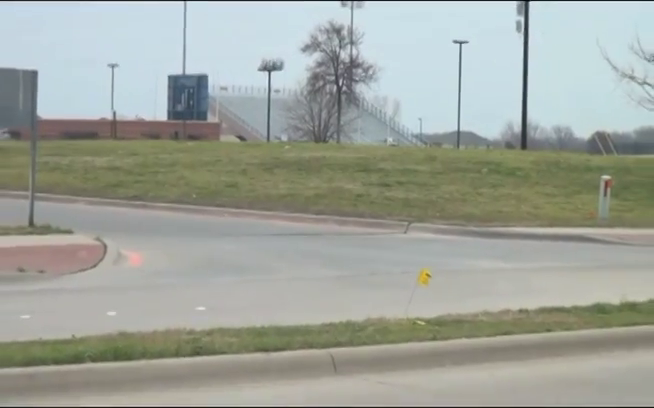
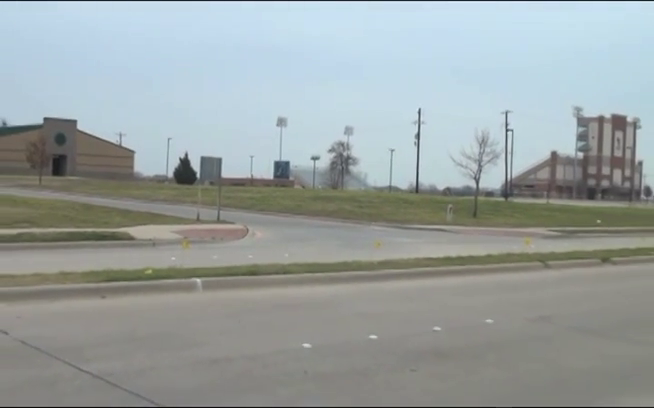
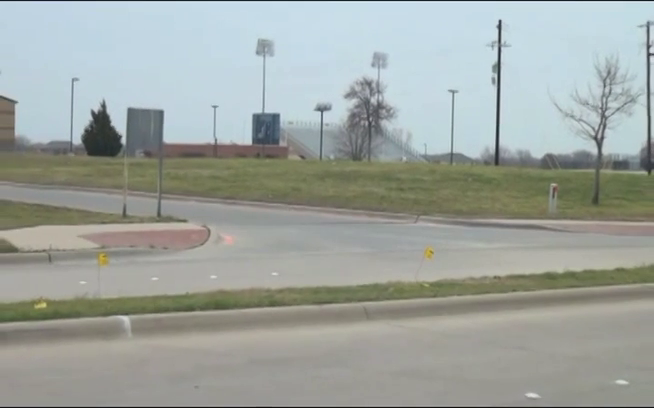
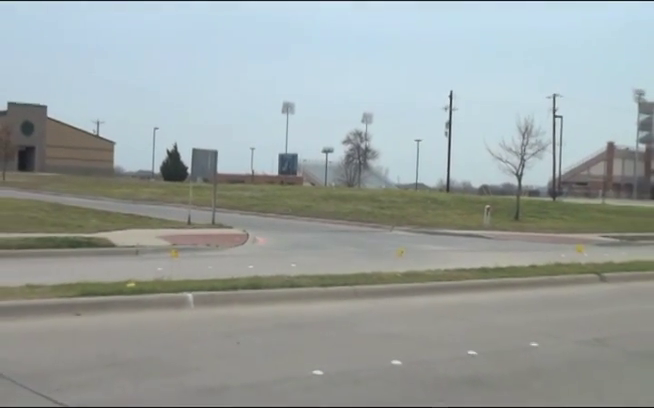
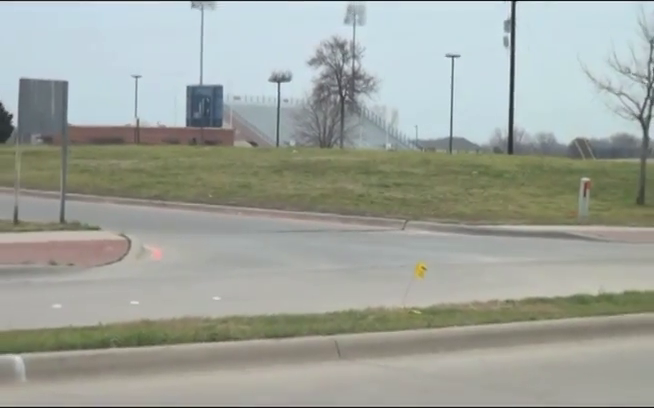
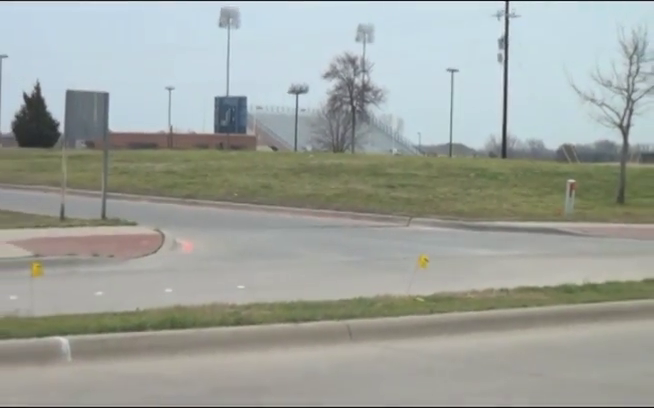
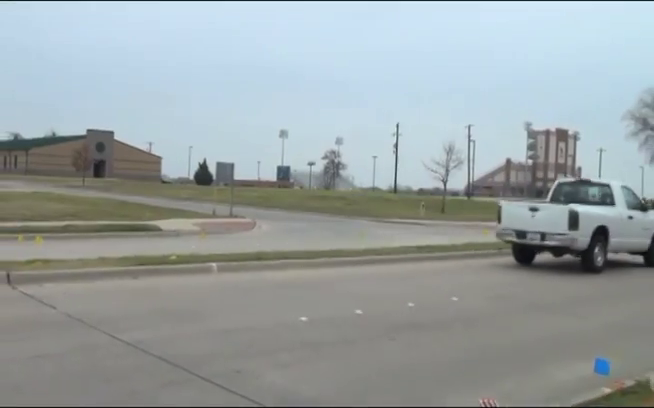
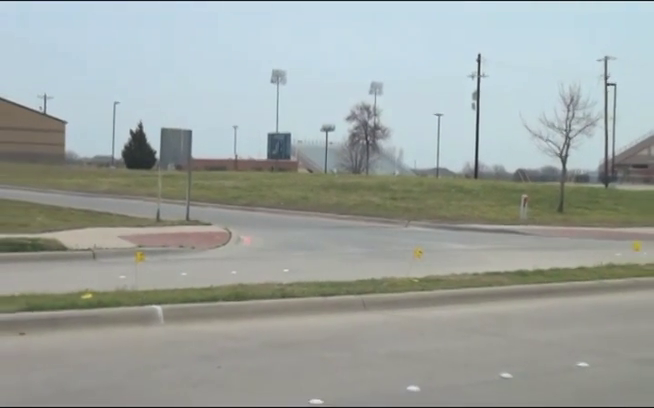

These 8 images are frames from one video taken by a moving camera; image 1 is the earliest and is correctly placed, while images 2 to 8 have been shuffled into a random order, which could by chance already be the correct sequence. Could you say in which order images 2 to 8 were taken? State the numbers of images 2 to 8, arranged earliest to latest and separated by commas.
5, 6, 3, 8, 4, 2, 7
